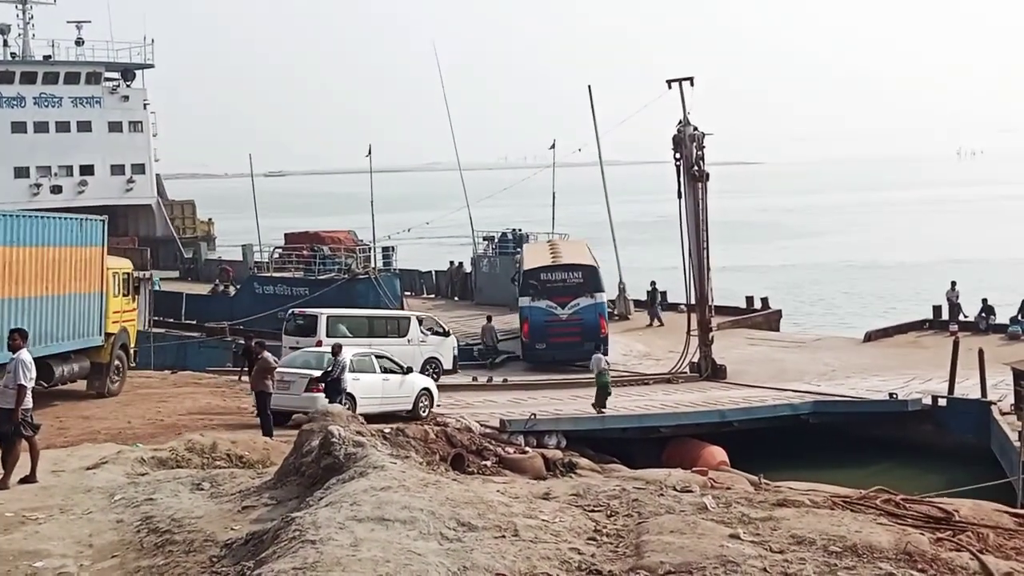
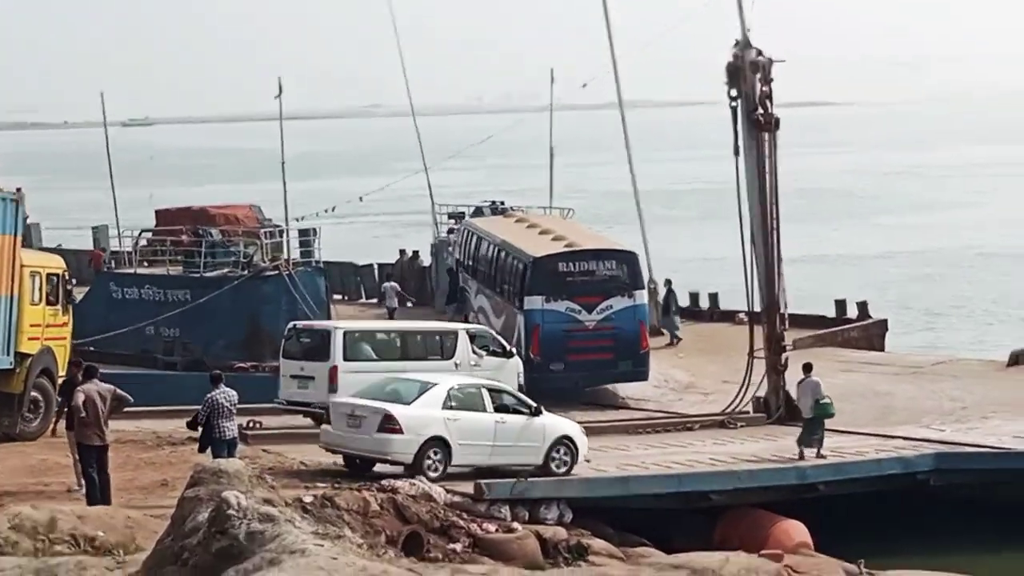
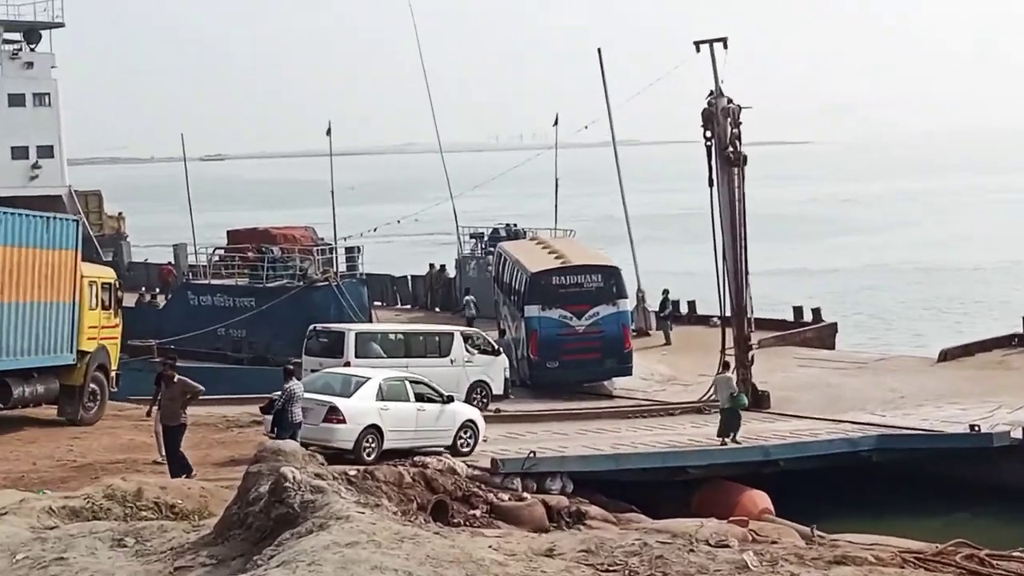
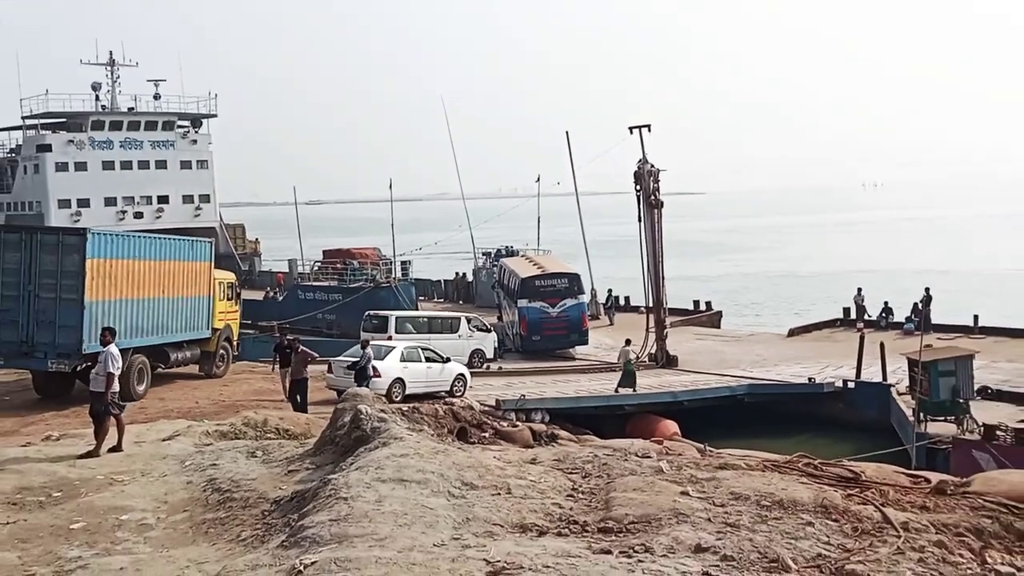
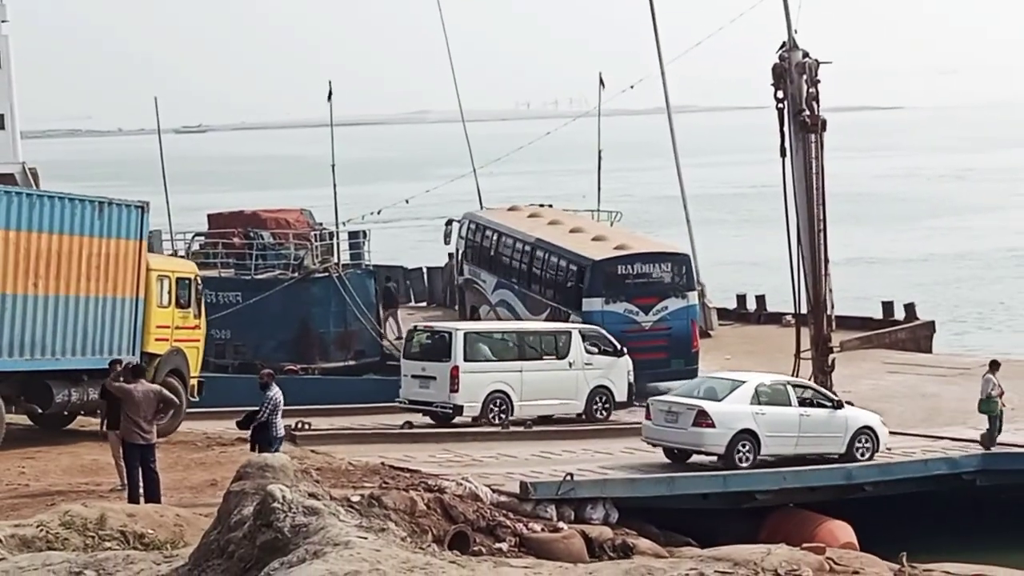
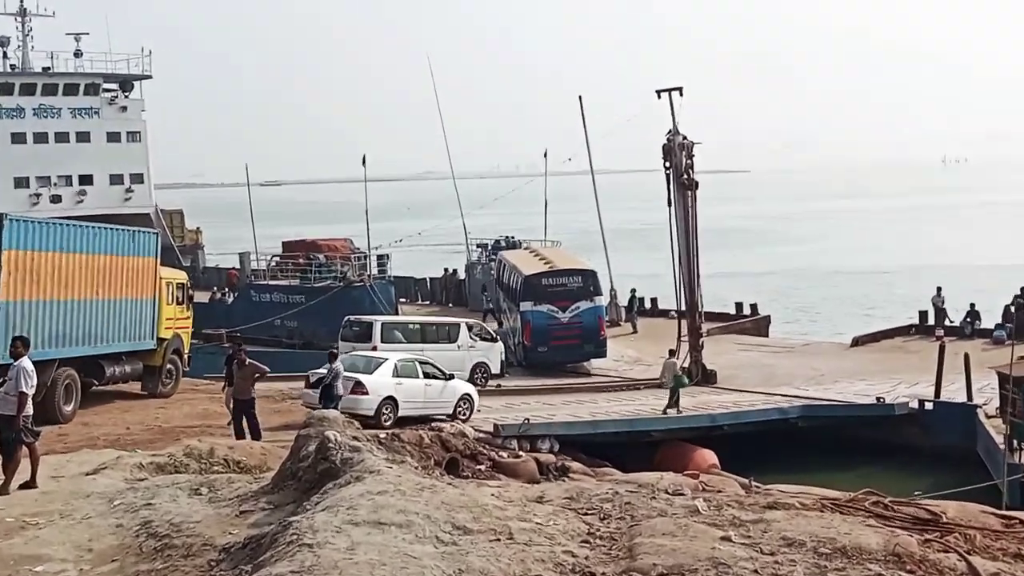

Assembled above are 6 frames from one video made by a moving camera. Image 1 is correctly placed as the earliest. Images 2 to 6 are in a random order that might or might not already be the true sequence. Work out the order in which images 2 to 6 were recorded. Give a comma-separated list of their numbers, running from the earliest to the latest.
4, 6, 3, 2, 5
